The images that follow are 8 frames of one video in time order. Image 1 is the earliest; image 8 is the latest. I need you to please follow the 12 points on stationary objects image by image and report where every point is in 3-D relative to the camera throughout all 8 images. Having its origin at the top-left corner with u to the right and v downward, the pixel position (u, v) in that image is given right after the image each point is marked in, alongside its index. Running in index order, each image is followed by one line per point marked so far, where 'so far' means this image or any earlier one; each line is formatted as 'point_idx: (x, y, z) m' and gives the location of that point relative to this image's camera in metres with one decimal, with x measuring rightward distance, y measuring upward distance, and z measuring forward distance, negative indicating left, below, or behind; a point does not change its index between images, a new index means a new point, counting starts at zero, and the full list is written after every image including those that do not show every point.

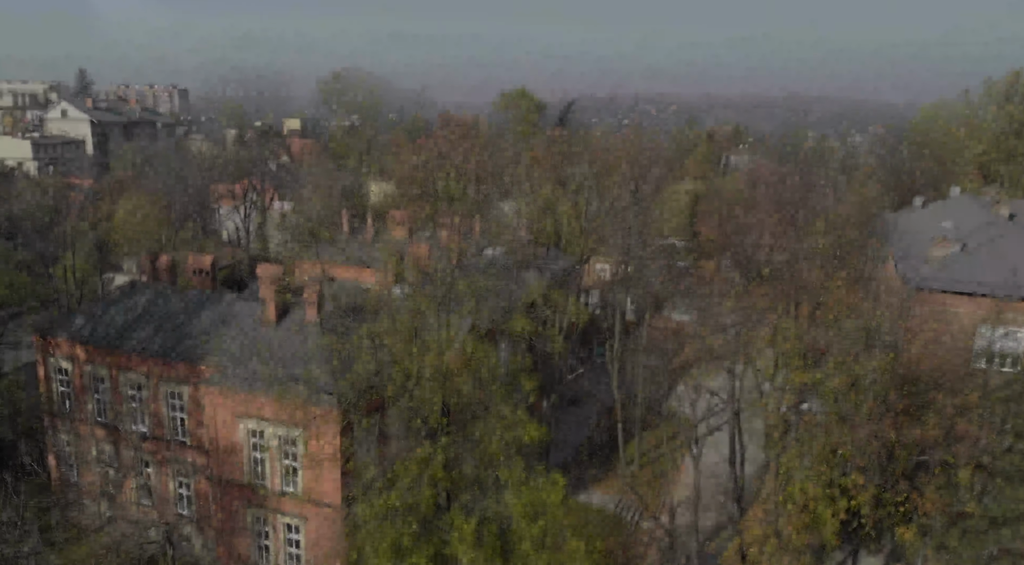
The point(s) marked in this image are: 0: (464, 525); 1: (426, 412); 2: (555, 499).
0: (-1.0, -4.6, +16.2) m
1: (-1.8, -2.7, +17.7) m
2: (+0.8, -4.2, +16.4) m
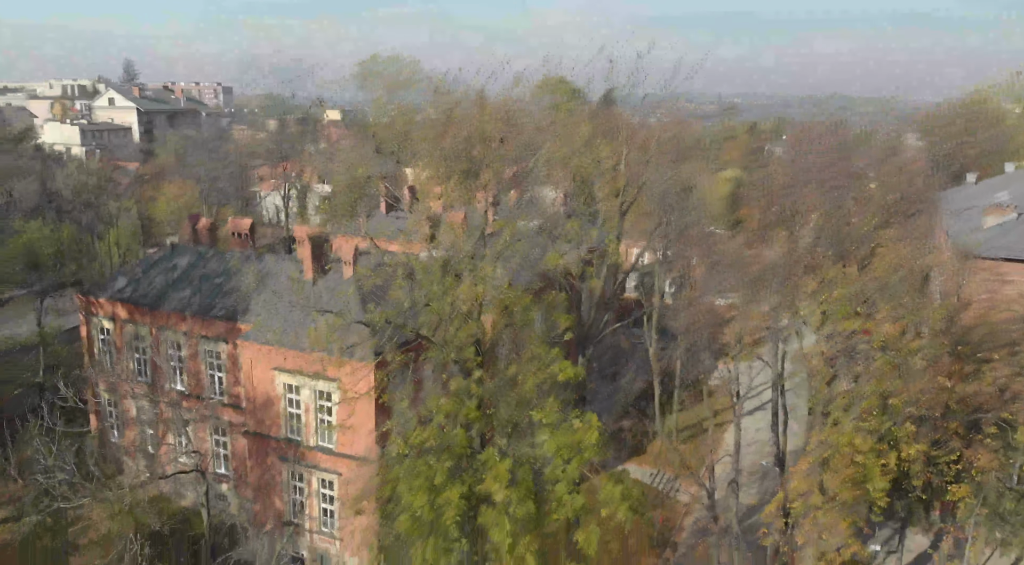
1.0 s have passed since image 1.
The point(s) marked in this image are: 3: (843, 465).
0: (-0.3, -3.4, +15.9) m
1: (-1.1, -1.5, +17.4) m
2: (+1.5, -3.0, +16.0) m
3: (+6.8, -3.7, +17.5) m
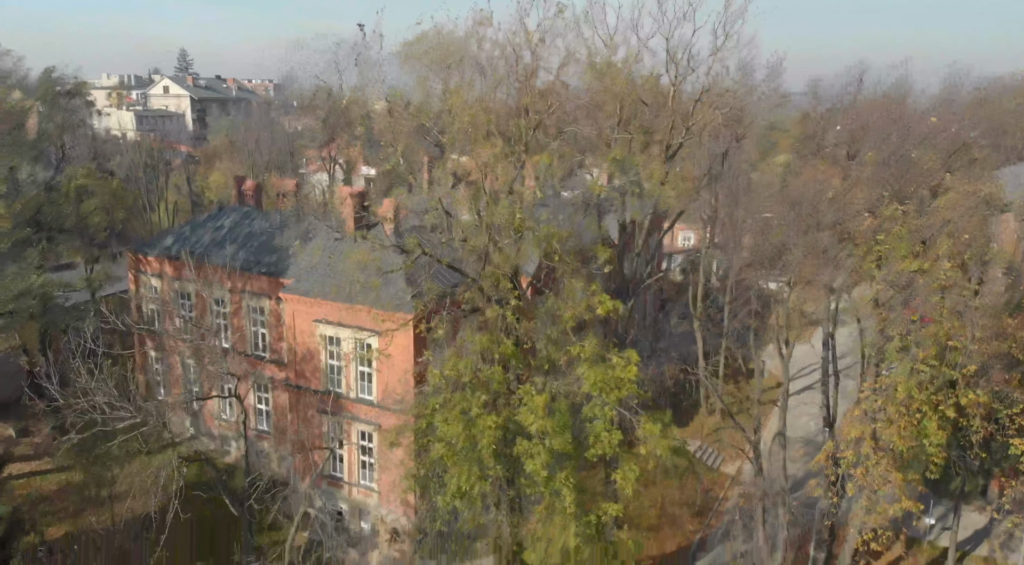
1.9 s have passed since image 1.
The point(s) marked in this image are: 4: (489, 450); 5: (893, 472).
0: (+0.4, -2.1, +15.5) m
1: (-0.3, -0.2, +17.0) m
2: (+2.2, -1.7, +15.6) m
3: (+7.5, -2.5, +16.8) m
4: (-0.4, -2.9, +15.0) m
5: (+7.4, -3.6, +16.7) m
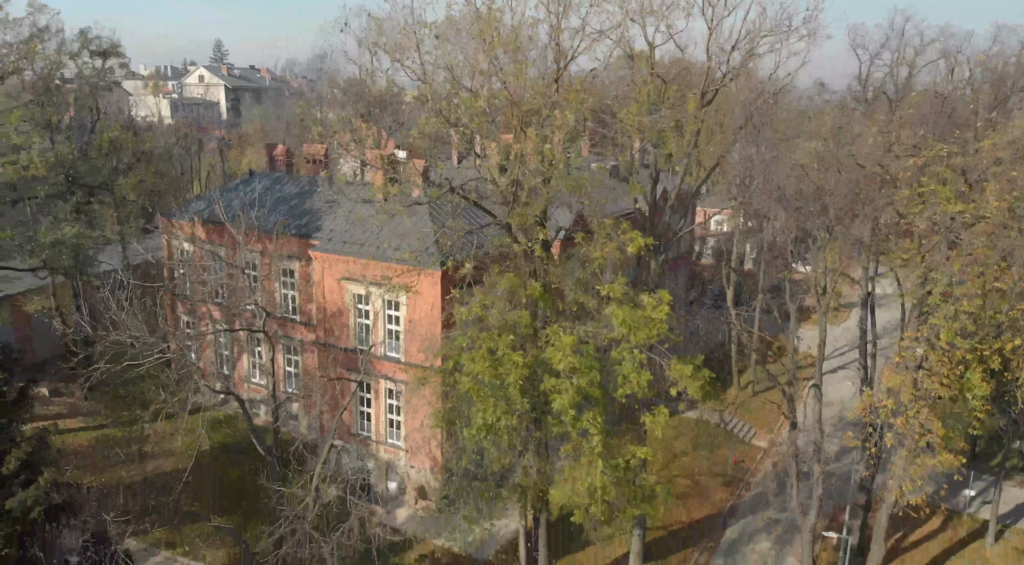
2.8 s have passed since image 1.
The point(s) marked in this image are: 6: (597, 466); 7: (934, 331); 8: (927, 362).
0: (+0.9, -1.0, +15.3) m
1: (+0.3, +0.9, +16.8) m
2: (+2.7, -0.6, +15.2) m
3: (+8.1, -1.5, +16.2) m
4: (+0.1, -1.8, +14.8) m
5: (+7.9, -2.6, +16.2) m
6: (+1.4, -3.1, +14.7) m
7: (+8.1, -0.9, +16.5) m
8: (+7.9, -1.5, +16.6) m
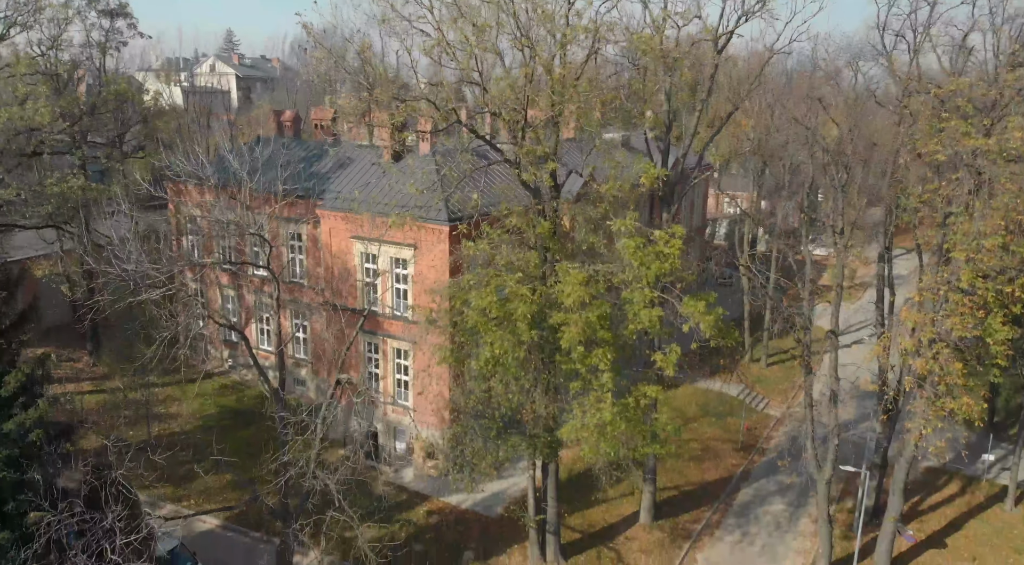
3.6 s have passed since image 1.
0: (+1.0, +0.1, +14.9) m
1: (+0.5, +2.1, +16.5) m
2: (+2.8, +0.5, +14.9) m
3: (+8.2, -0.4, +15.8) m
4: (+0.2, -0.6, +14.4) m
5: (+8.0, -1.5, +15.7) m
6: (+1.6, -2.0, +14.3) m
7: (+8.2, +0.2, +16.1) m
8: (+8.1, -0.4, +16.1) m
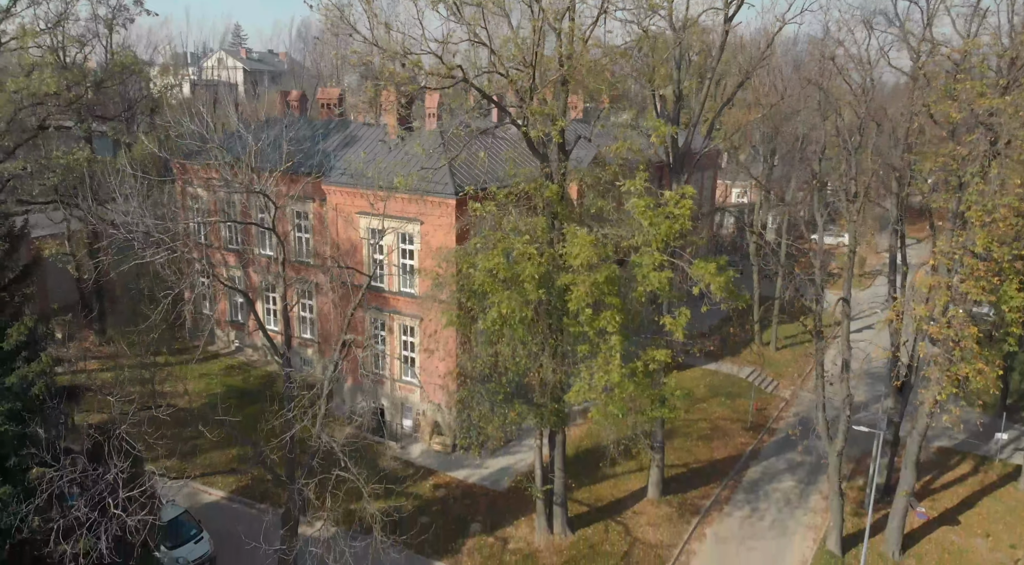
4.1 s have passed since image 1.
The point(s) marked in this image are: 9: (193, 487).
0: (+1.2, +0.8, +14.7) m
1: (+0.6, +2.7, +16.3) m
2: (+3.0, +1.1, +14.7) m
3: (+8.4, +0.3, +15.6) m
4: (+0.3, 0.0, +14.3) m
5: (+8.2, -0.8, +15.5) m
6: (+1.7, -1.3, +14.1) m
7: (+8.4, +0.8, +15.9) m
8: (+8.2, +0.3, +15.9) m
9: (-7.2, -4.6, +19.6) m
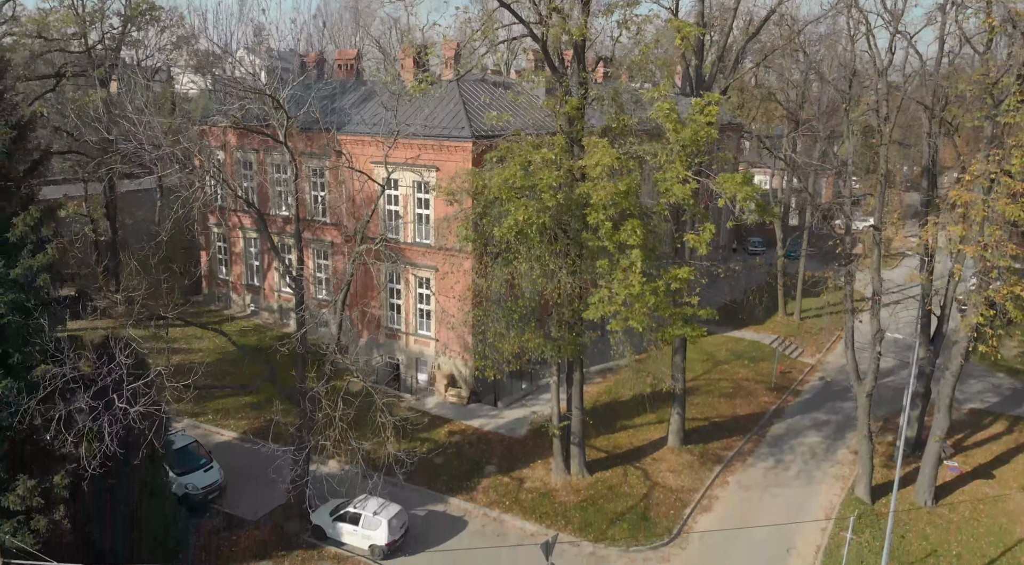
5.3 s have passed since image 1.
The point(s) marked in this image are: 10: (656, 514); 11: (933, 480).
0: (+1.5, +2.2, +14.3) m
1: (+0.9, +4.1, +15.9) m
2: (+3.2, +2.5, +14.2) m
3: (+8.7, +1.6, +14.9) m
4: (+0.6, +1.4, +13.8) m
5: (+8.5, +0.5, +14.9) m
6: (+2.0, +0.1, +13.6) m
7: (+8.7, +2.2, +15.2) m
8: (+8.5, +1.6, +15.3) m
9: (-6.8, -3.3, +19.3) m
10: (+2.8, -4.5, +16.9) m
11: (+9.0, -4.2, +18.4) m
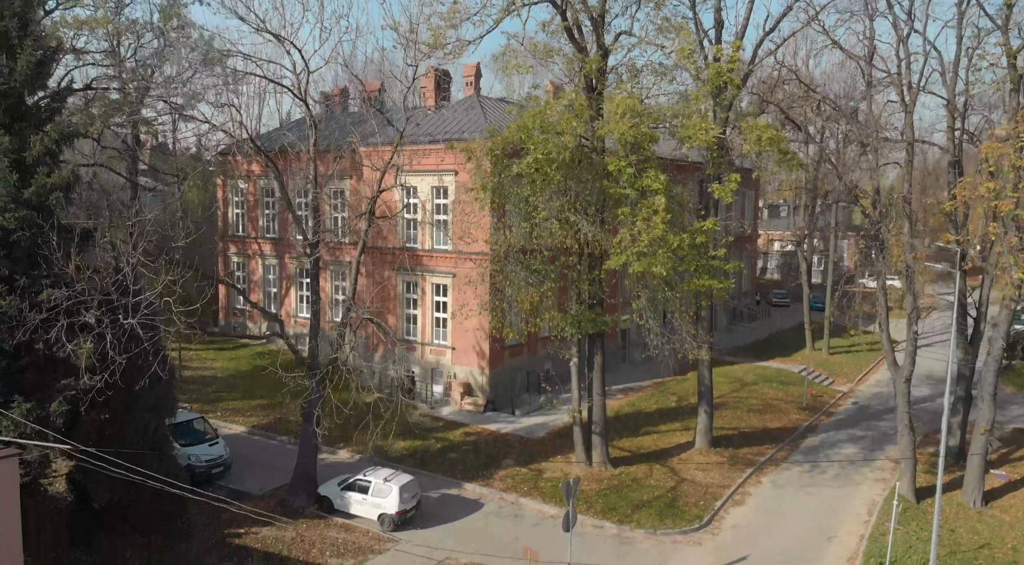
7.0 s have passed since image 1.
0: (+1.8, +2.9, +14.0) m
1: (+1.3, +4.6, +15.8) m
2: (+3.5, +3.3, +13.9) m
3: (+9.0, +2.3, +14.5) m
4: (+0.9, +2.2, +13.5) m
5: (+8.8, +1.2, +14.3) m
6: (+2.2, +0.9, +13.2) m
7: (+9.0, +2.8, +14.8) m
8: (+8.9, +2.2, +14.8) m
9: (-6.4, -3.0, +18.6) m
10: (+3.2, -4.1, +15.9) m
11: (+9.3, -3.9, +17.3) m
